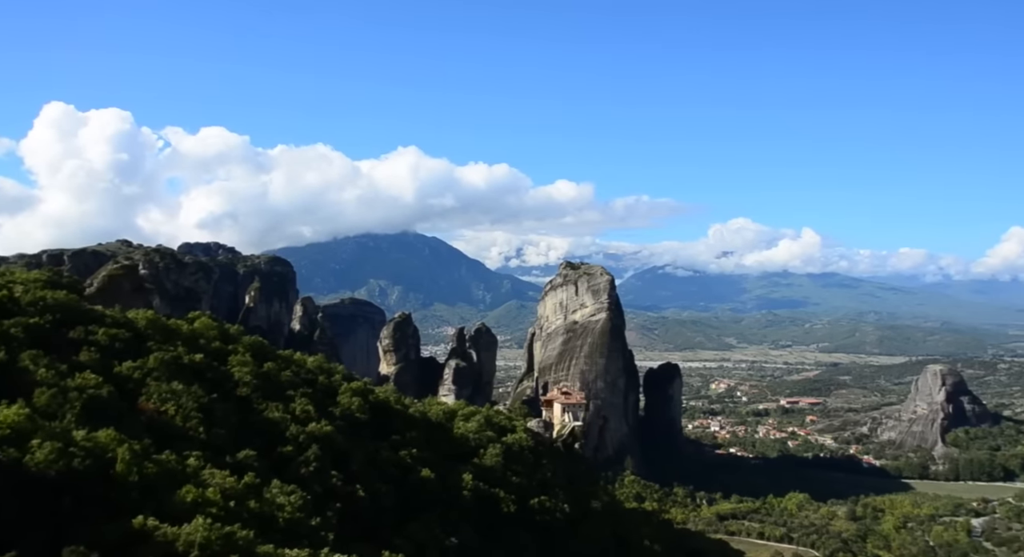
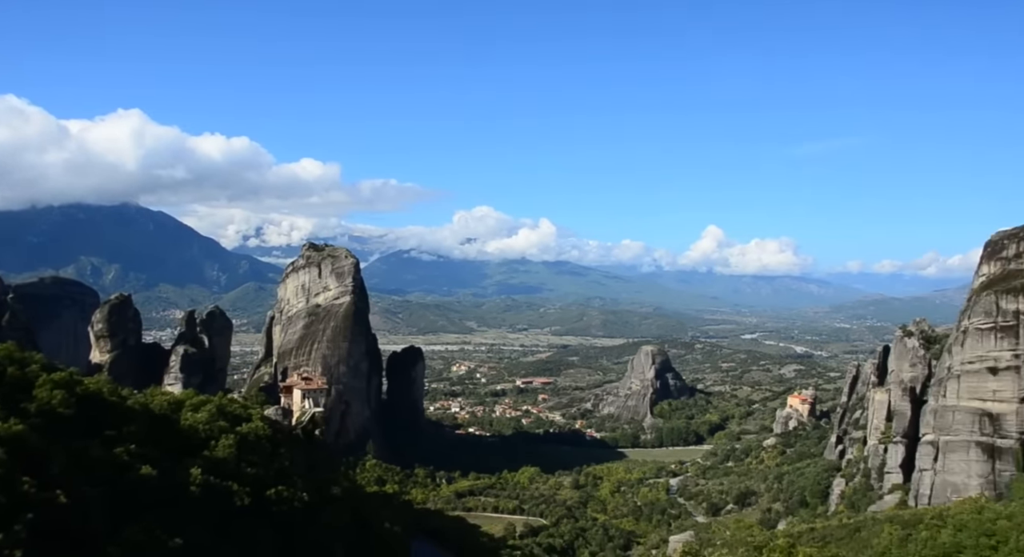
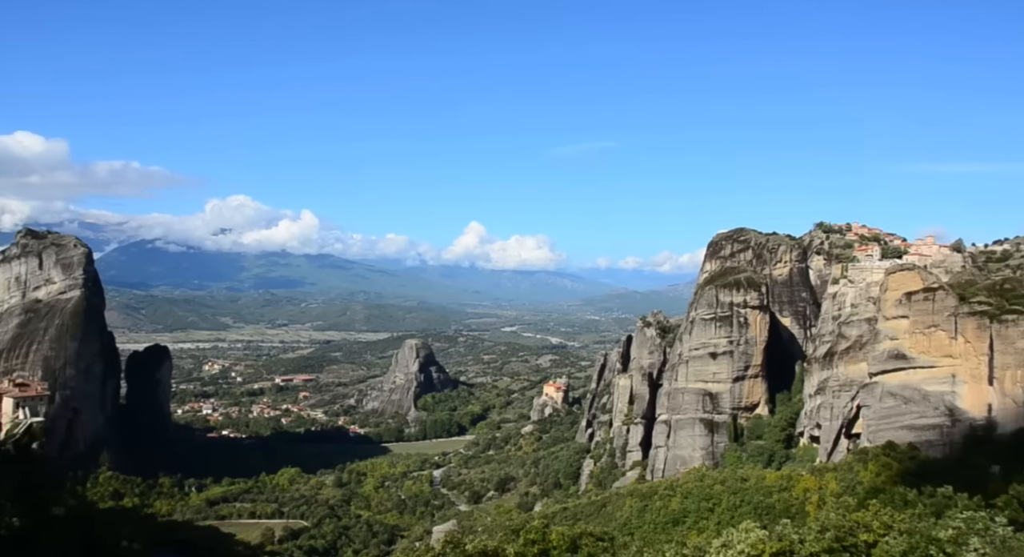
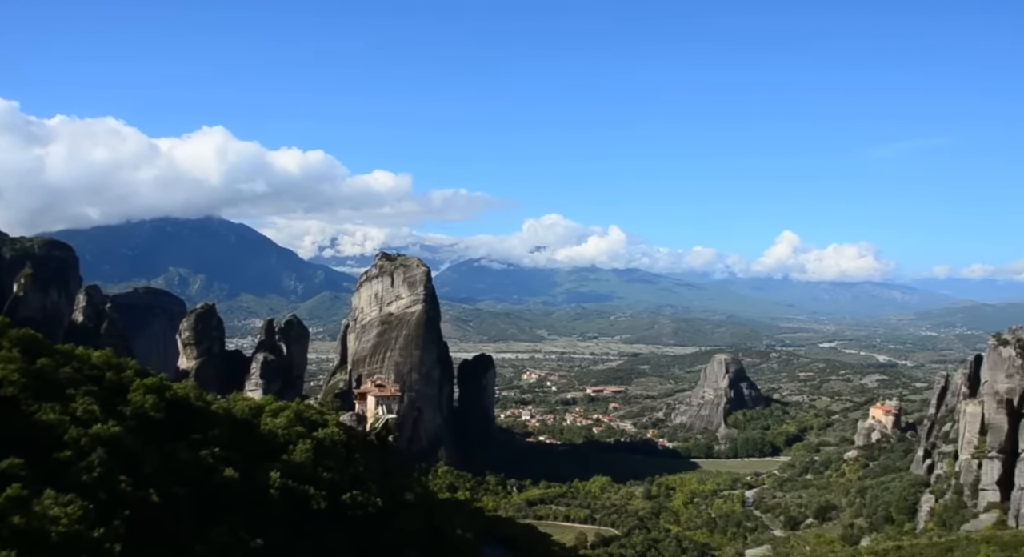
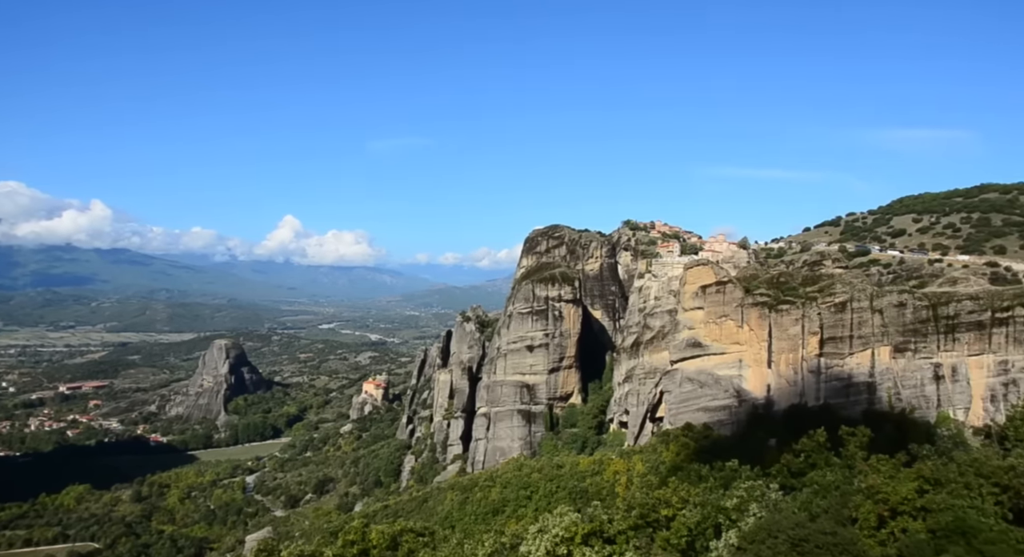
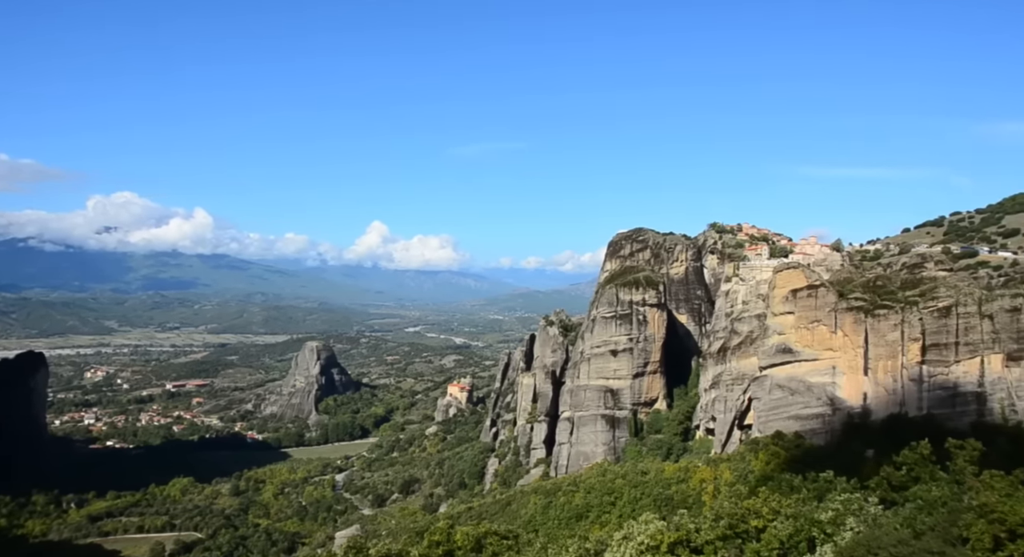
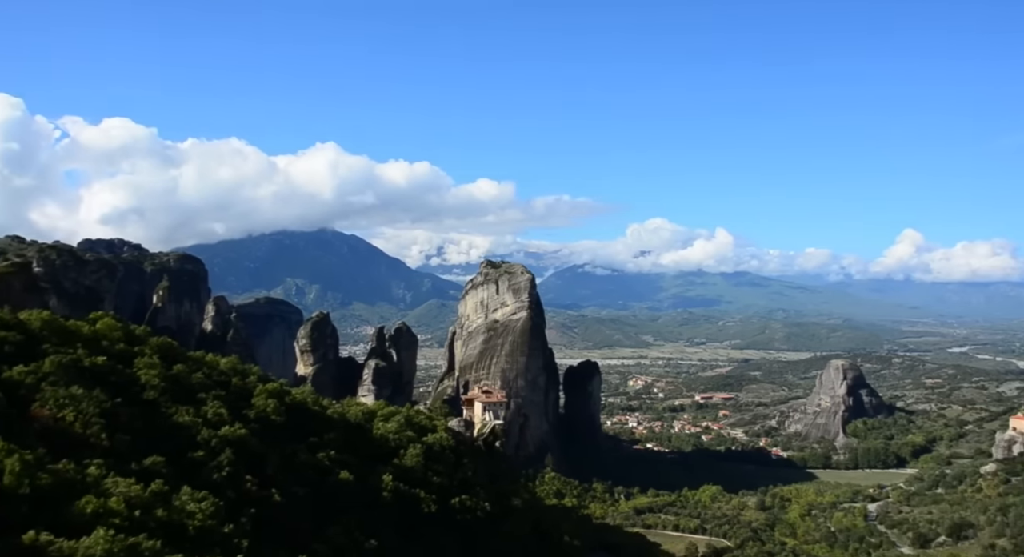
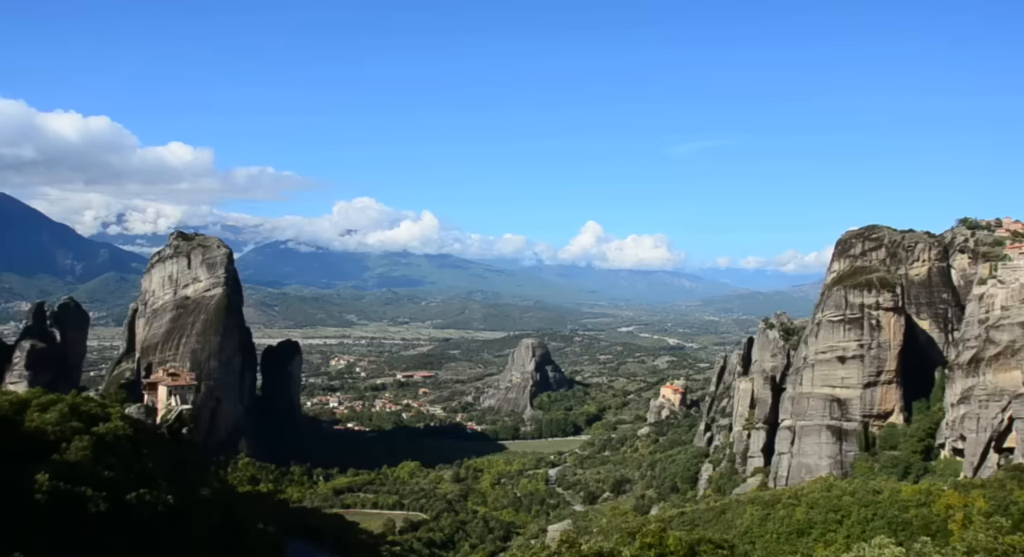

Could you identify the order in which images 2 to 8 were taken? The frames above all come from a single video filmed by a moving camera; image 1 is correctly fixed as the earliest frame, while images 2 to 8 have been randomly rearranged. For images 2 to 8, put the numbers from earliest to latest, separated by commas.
7, 4, 2, 8, 3, 6, 5
